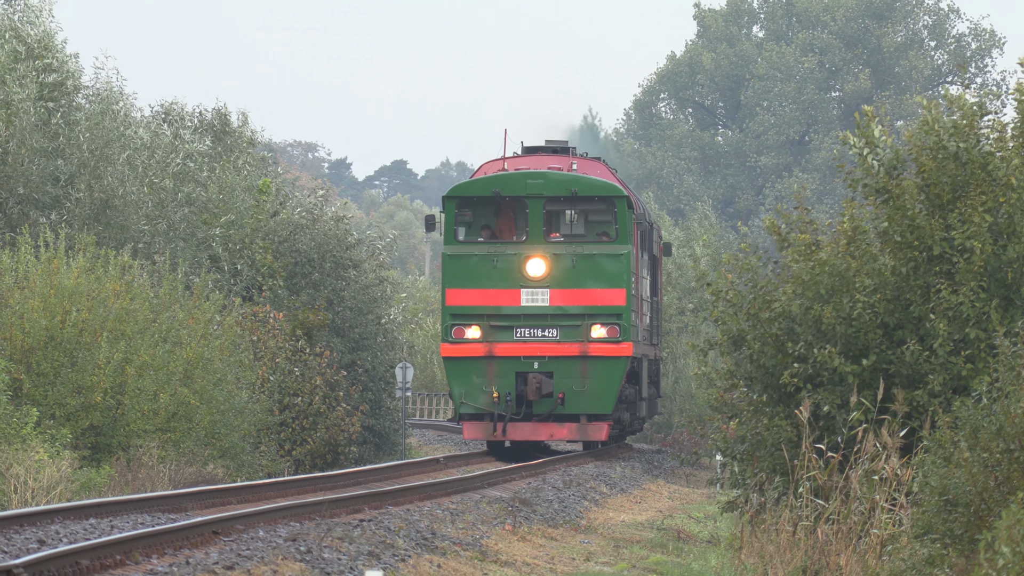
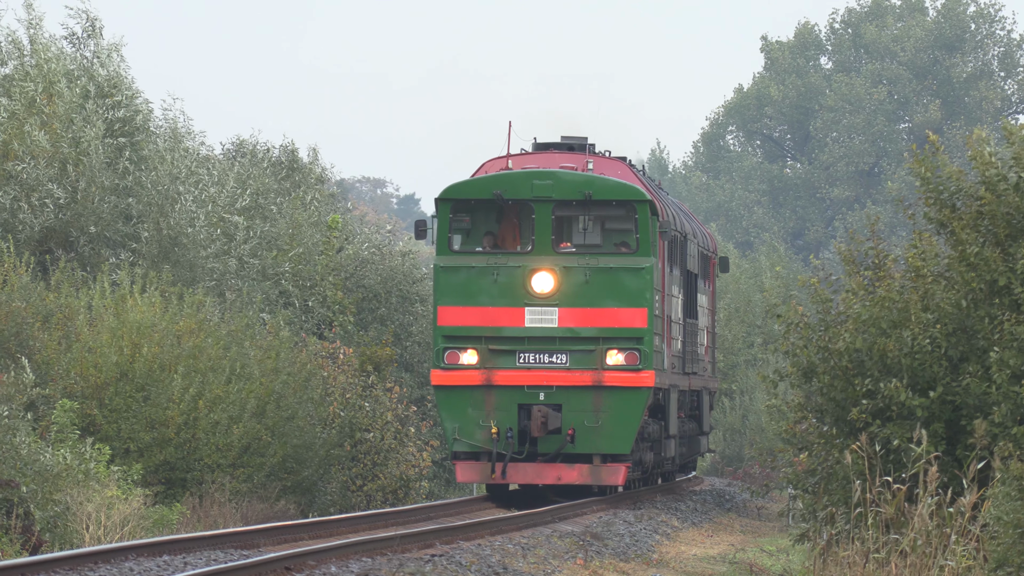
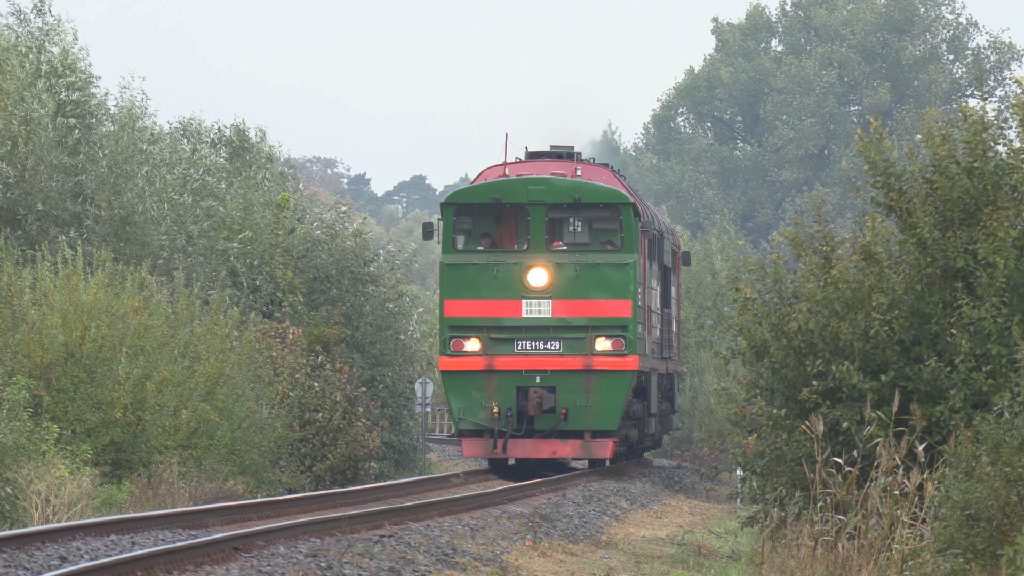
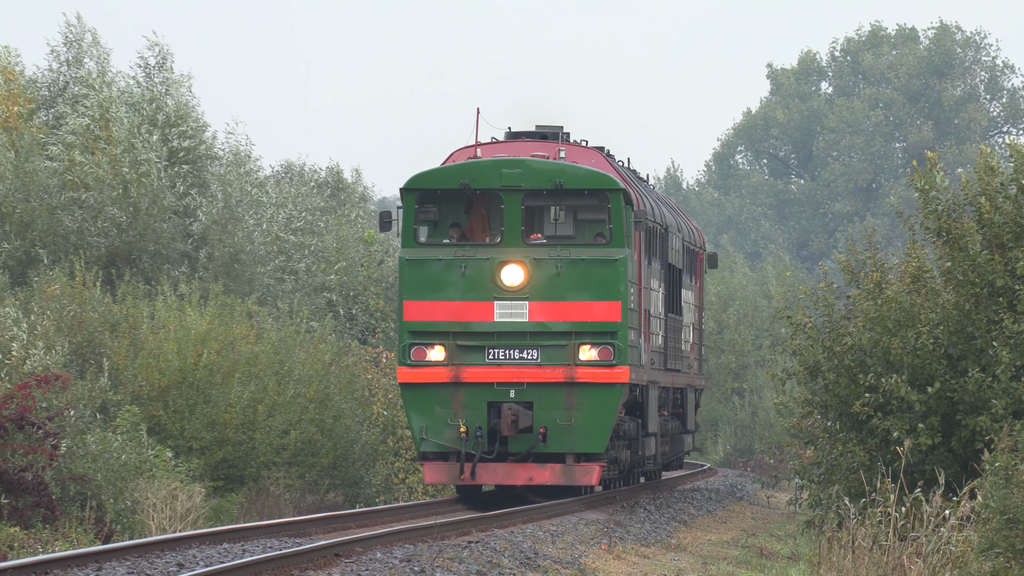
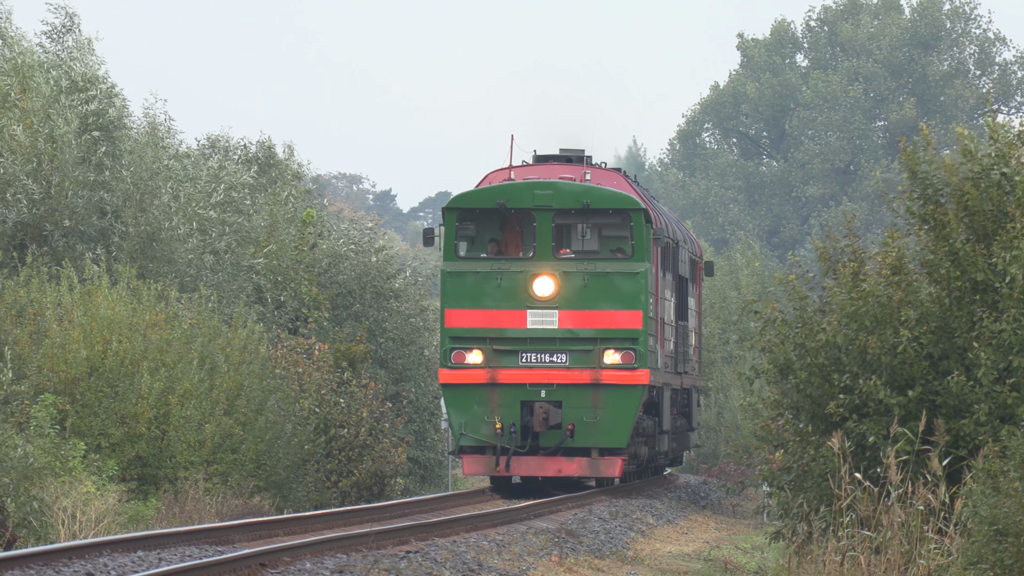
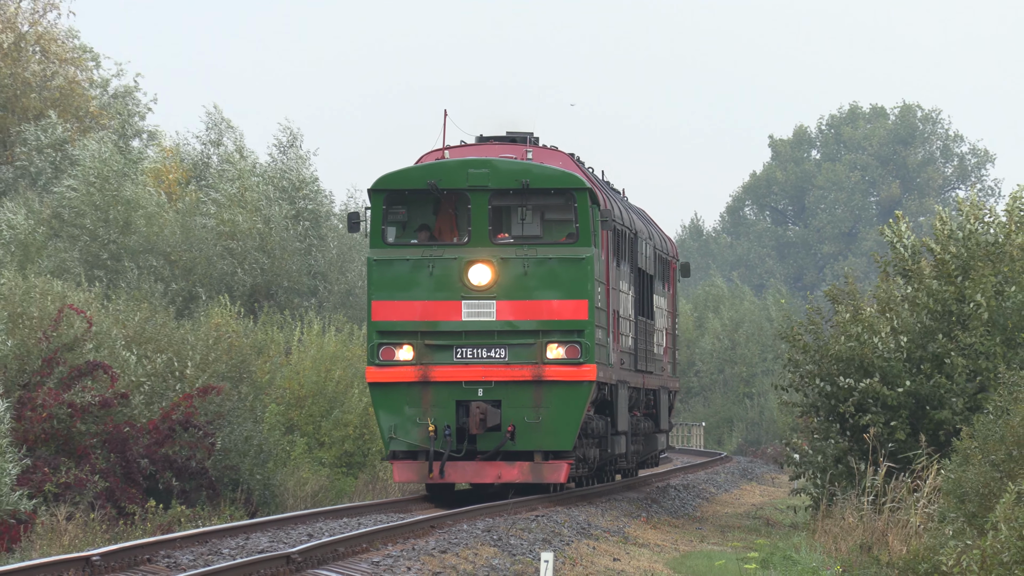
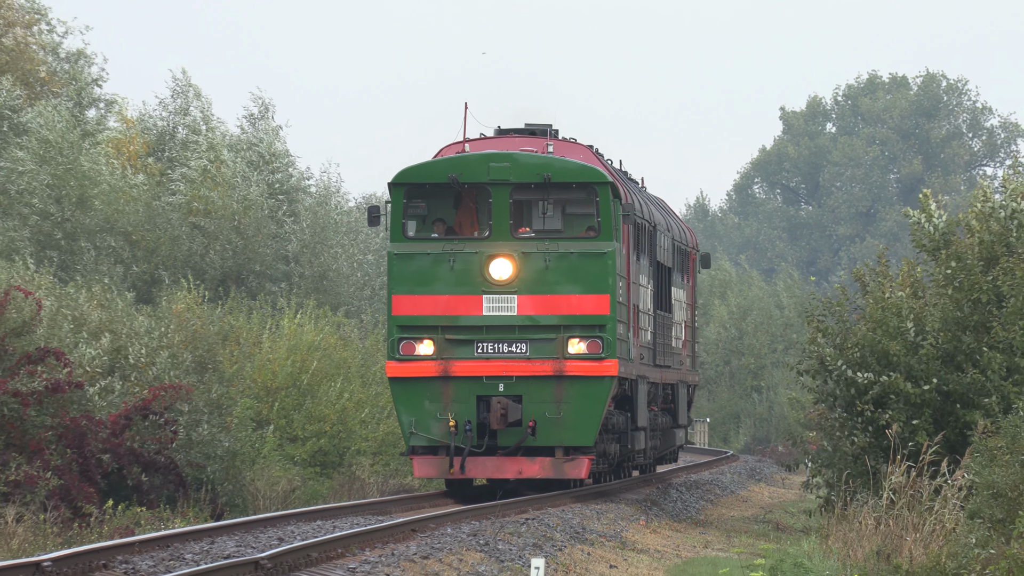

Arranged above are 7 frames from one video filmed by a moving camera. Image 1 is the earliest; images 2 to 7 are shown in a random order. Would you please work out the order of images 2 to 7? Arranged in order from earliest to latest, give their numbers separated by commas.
3, 5, 2, 4, 7, 6
